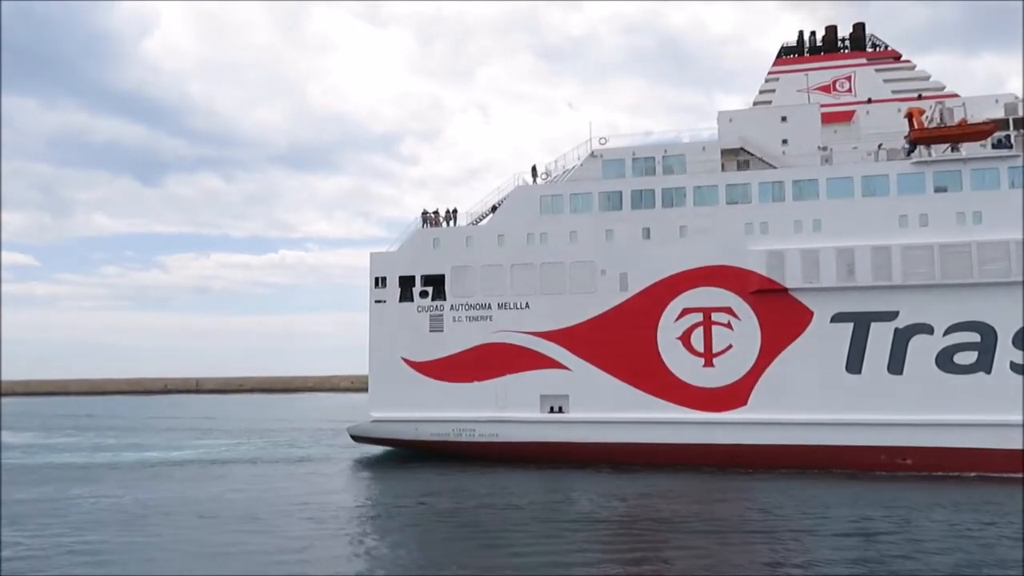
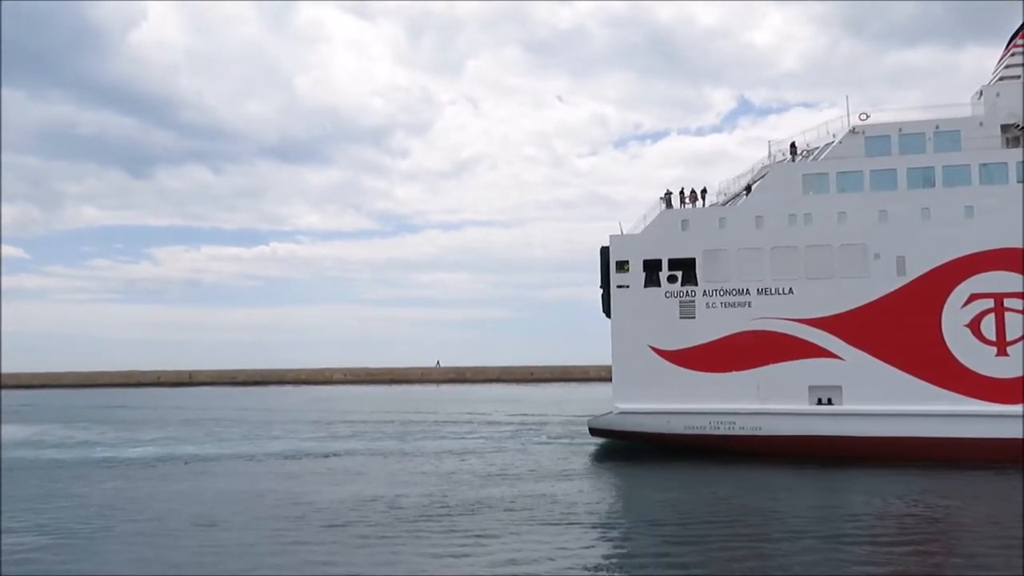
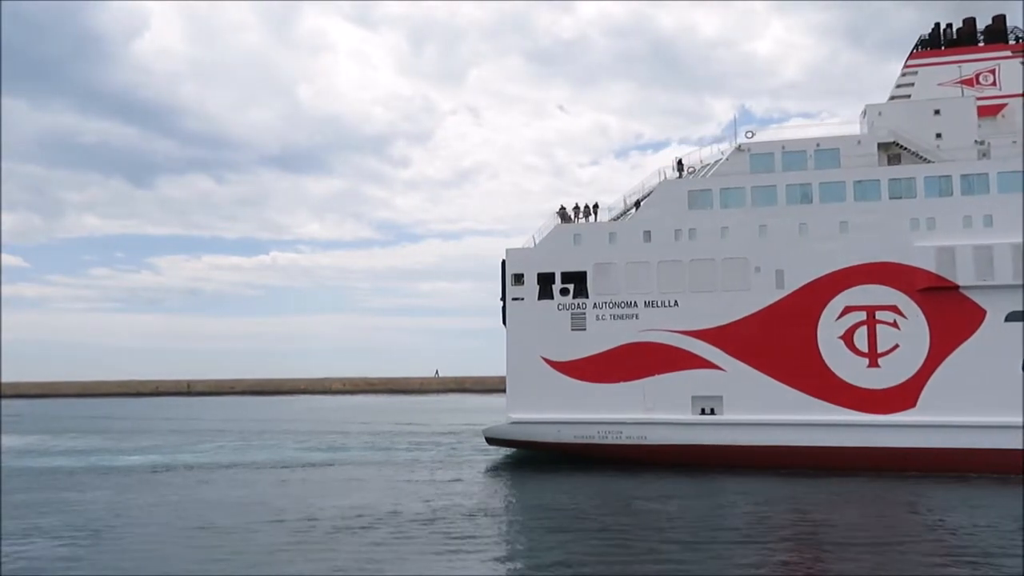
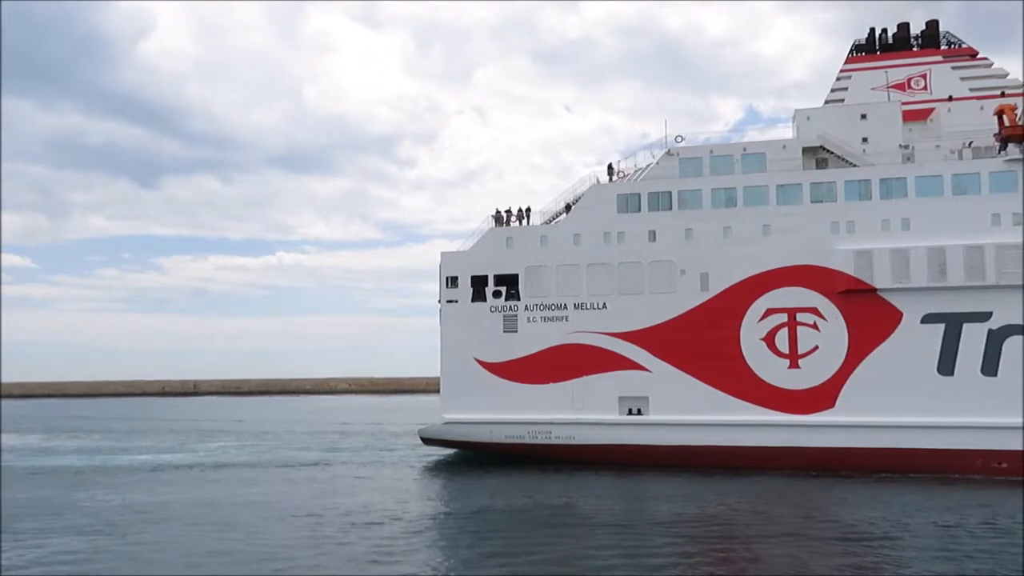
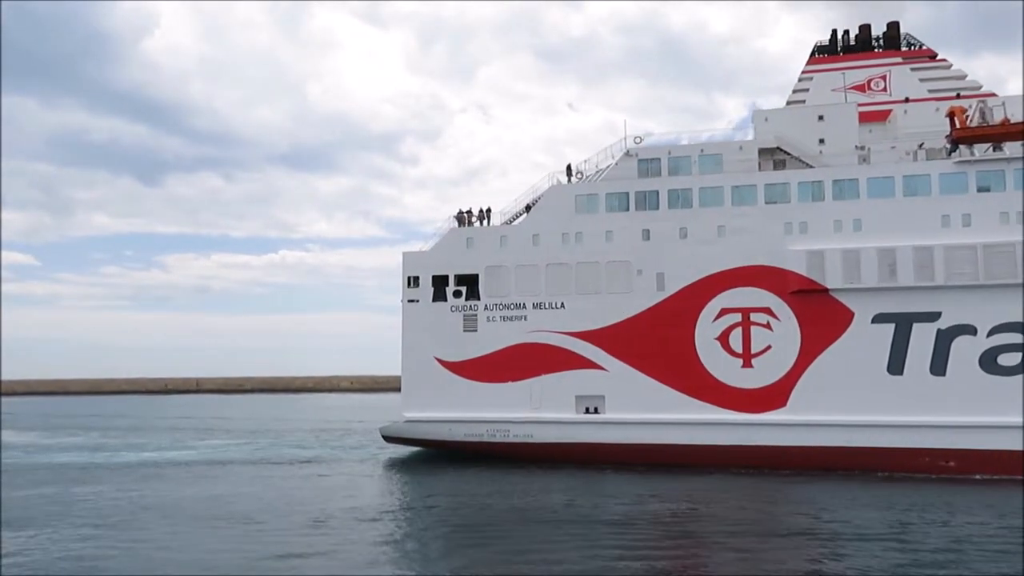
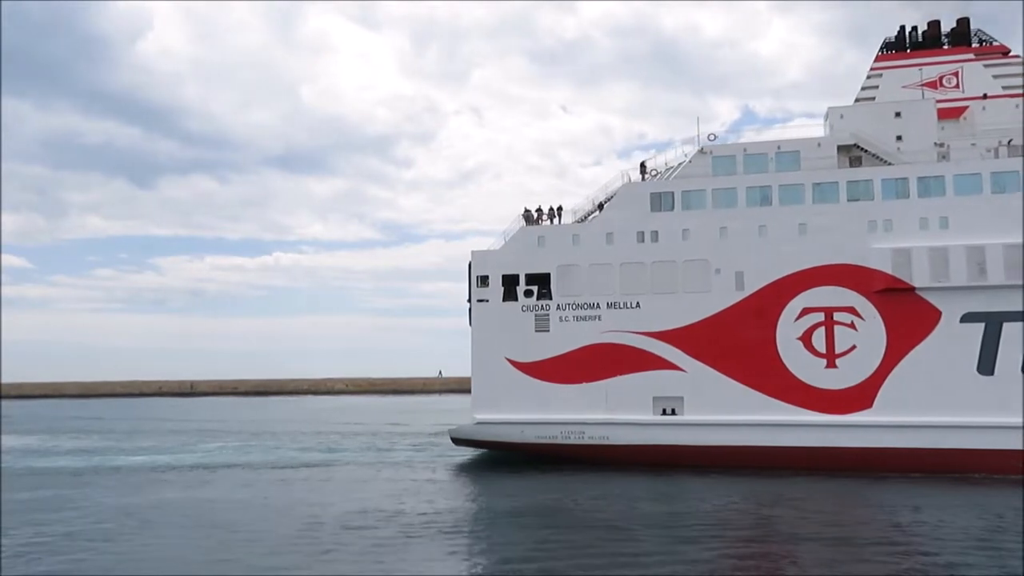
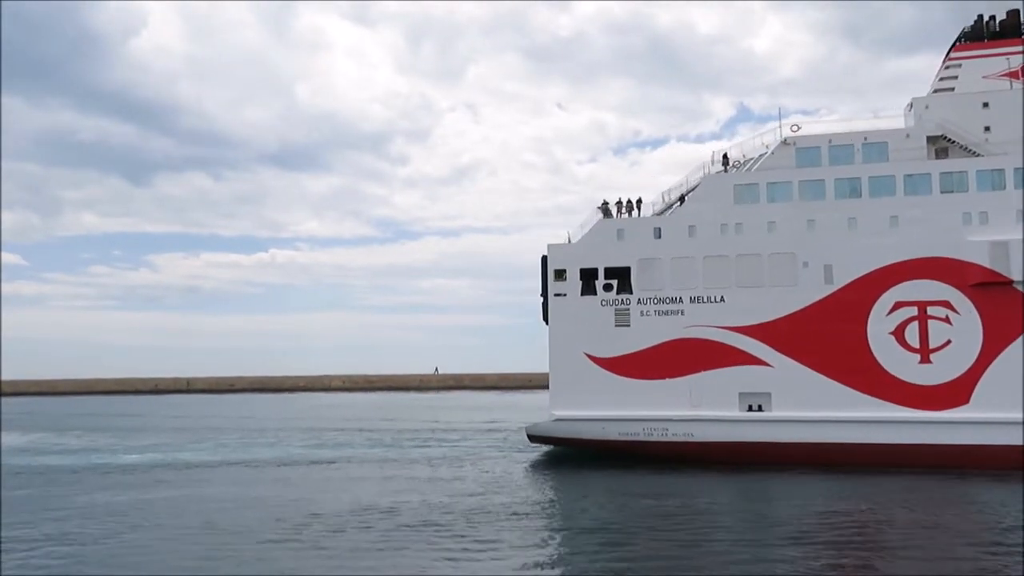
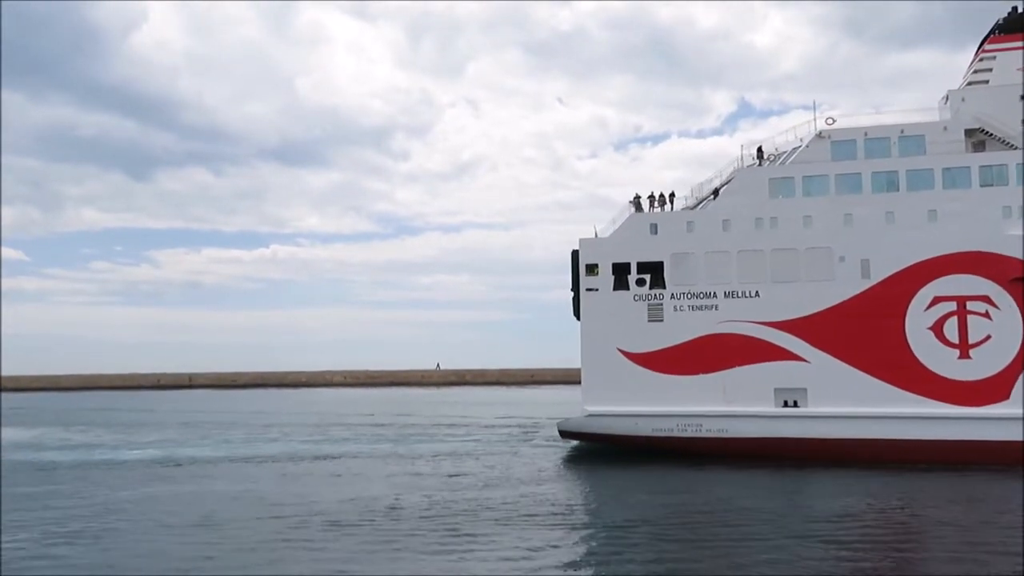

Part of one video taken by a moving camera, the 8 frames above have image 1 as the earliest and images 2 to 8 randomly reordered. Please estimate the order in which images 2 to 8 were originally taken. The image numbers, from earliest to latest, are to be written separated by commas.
5, 4, 6, 3, 7, 8, 2
